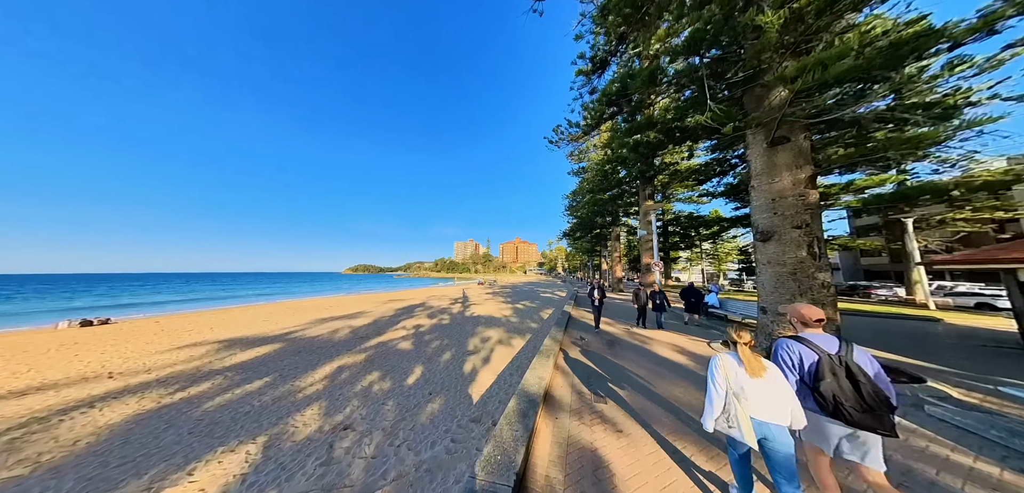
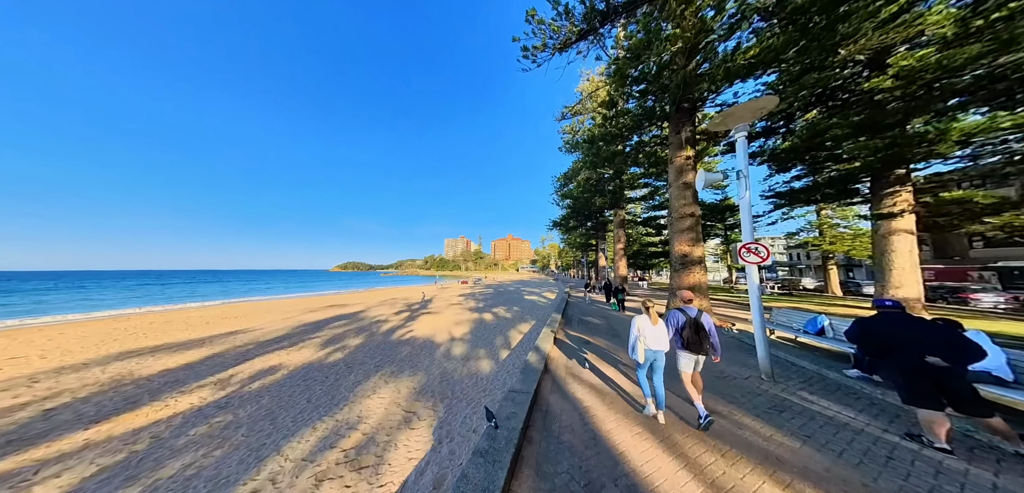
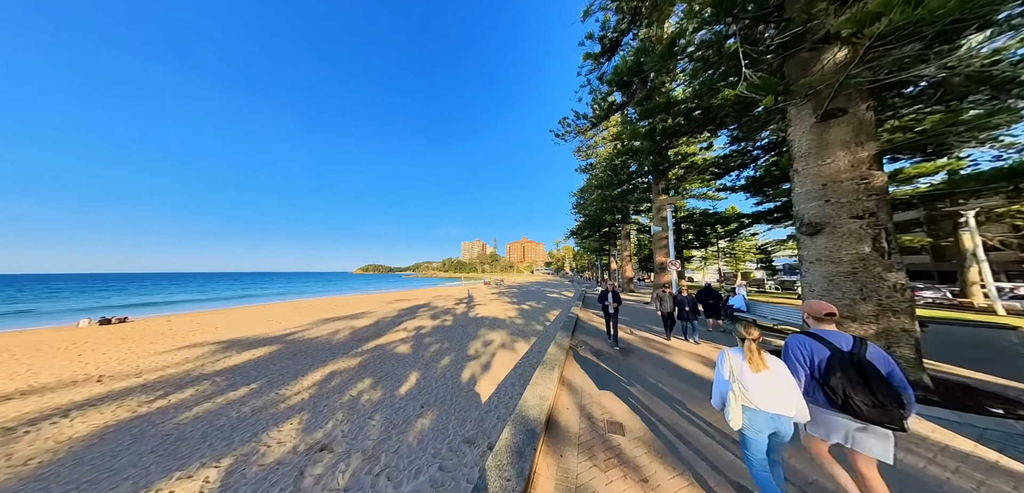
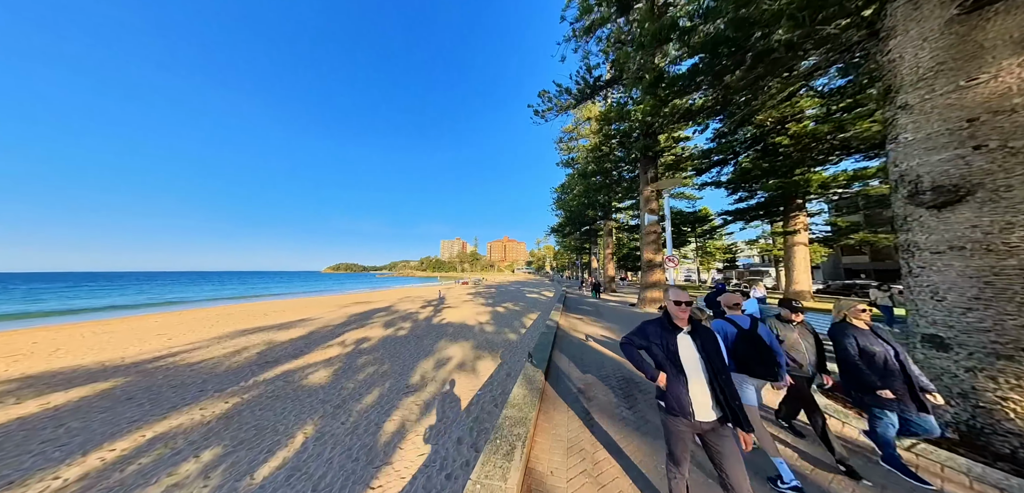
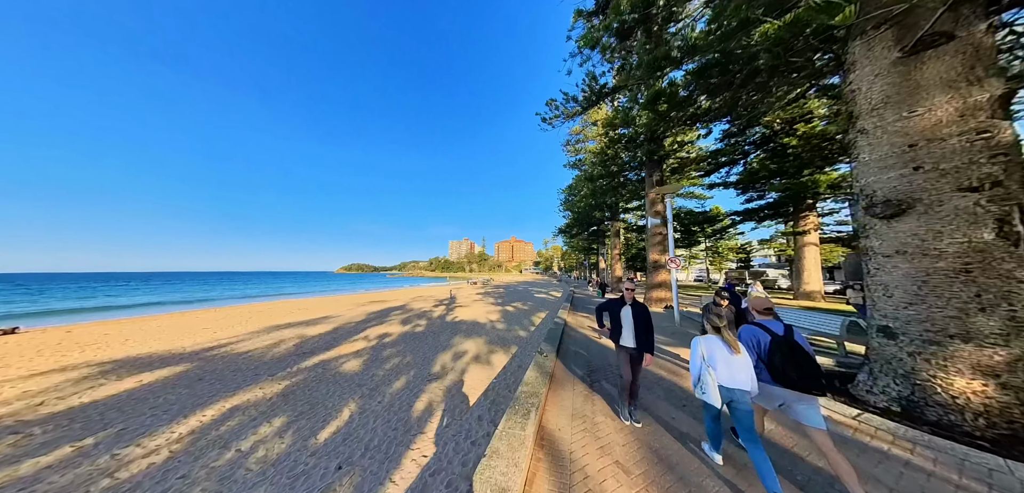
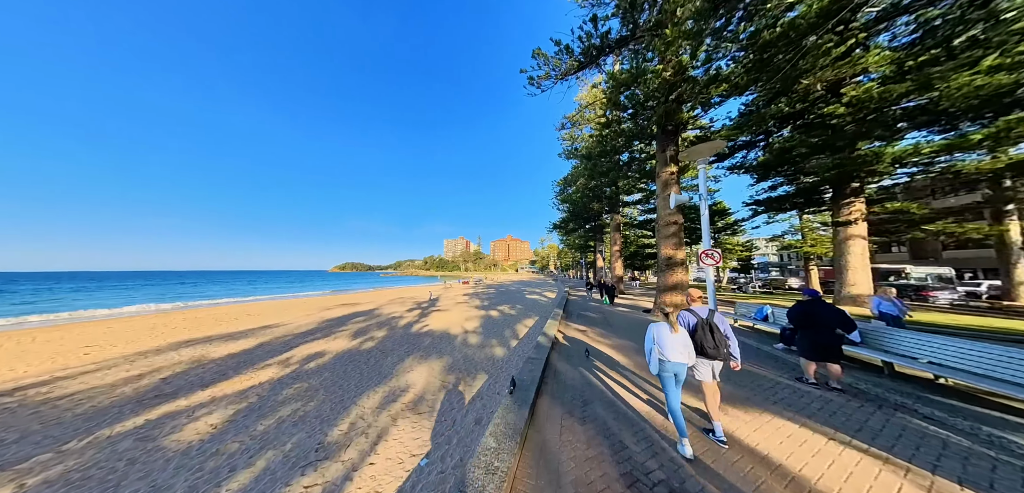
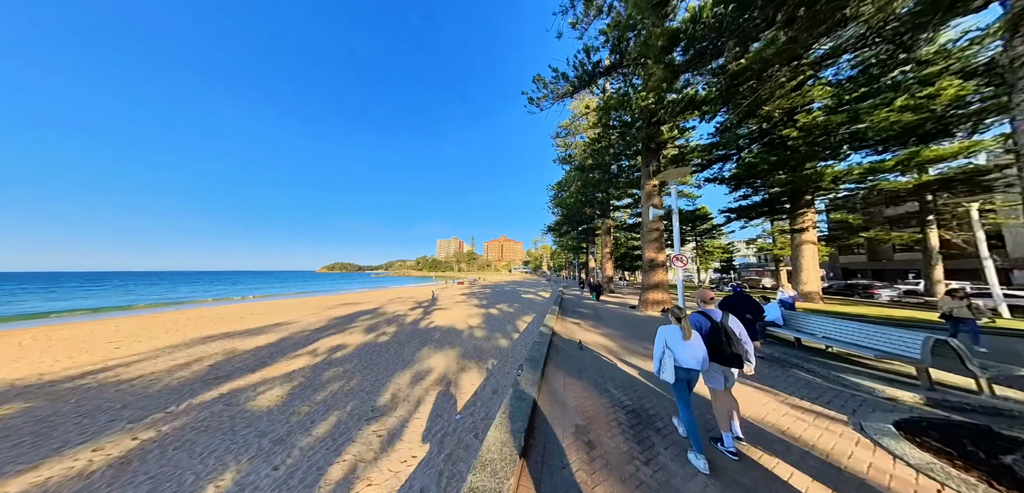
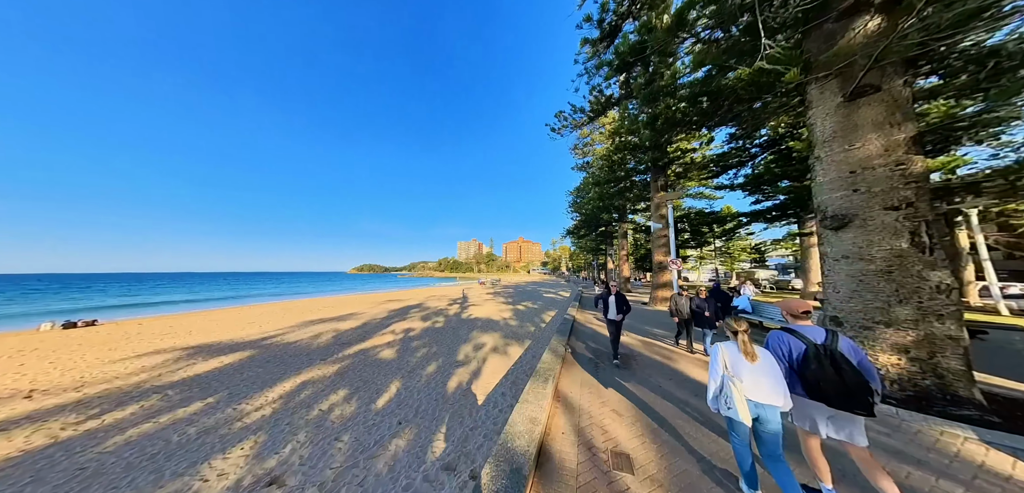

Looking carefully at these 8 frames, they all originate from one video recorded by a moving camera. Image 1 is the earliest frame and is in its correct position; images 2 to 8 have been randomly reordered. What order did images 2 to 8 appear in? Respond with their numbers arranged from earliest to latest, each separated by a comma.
3, 8, 5, 4, 7, 6, 2
